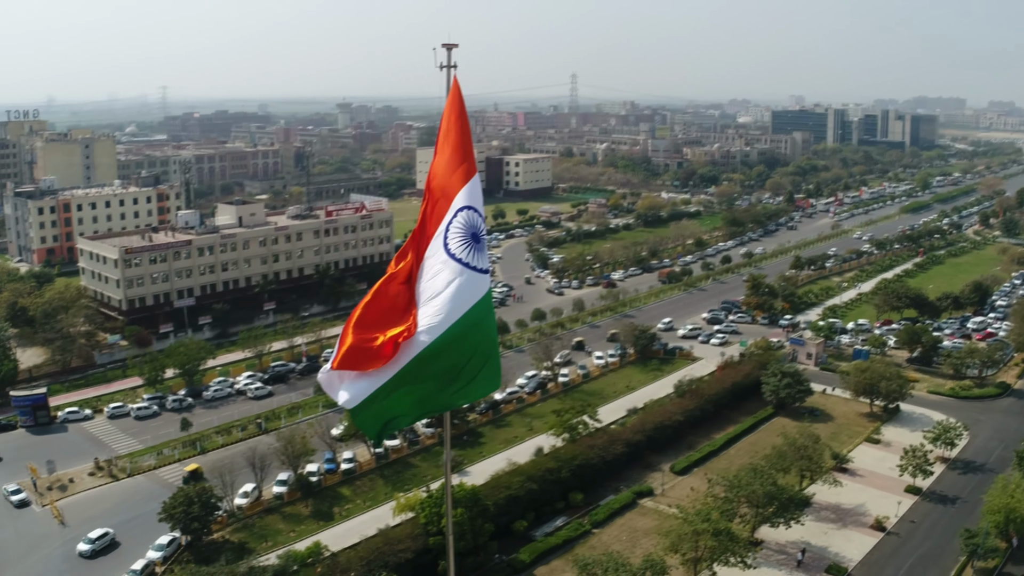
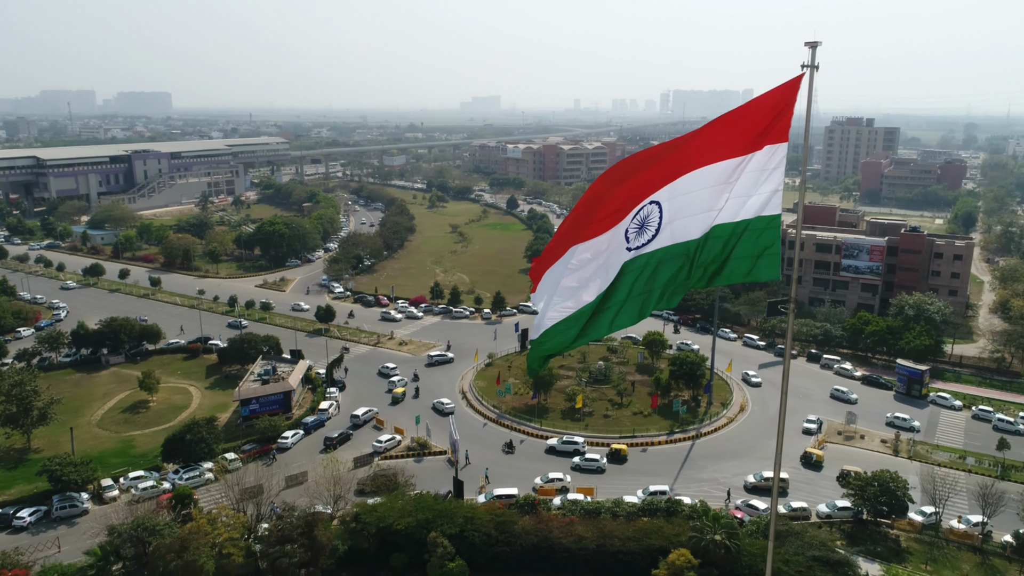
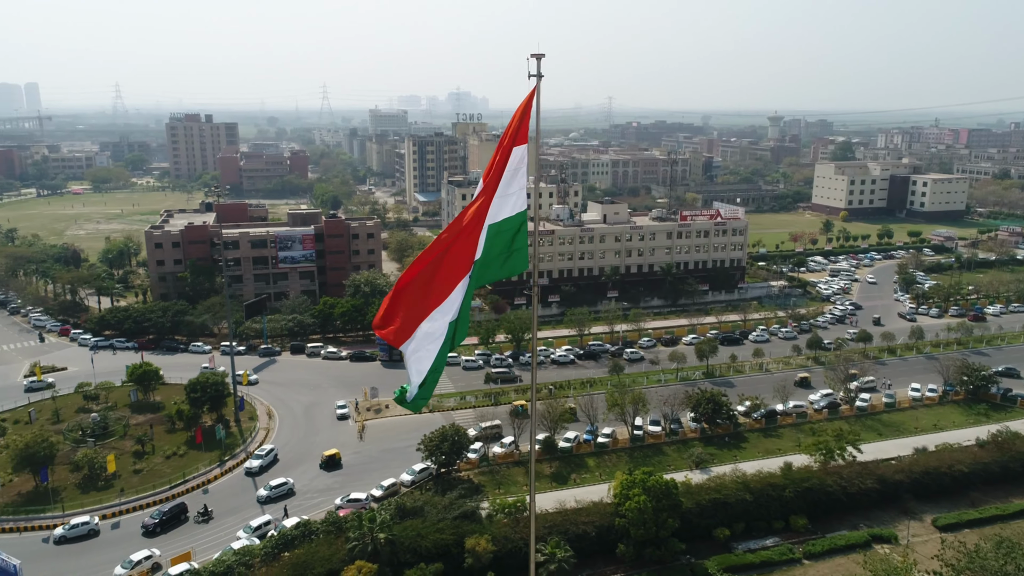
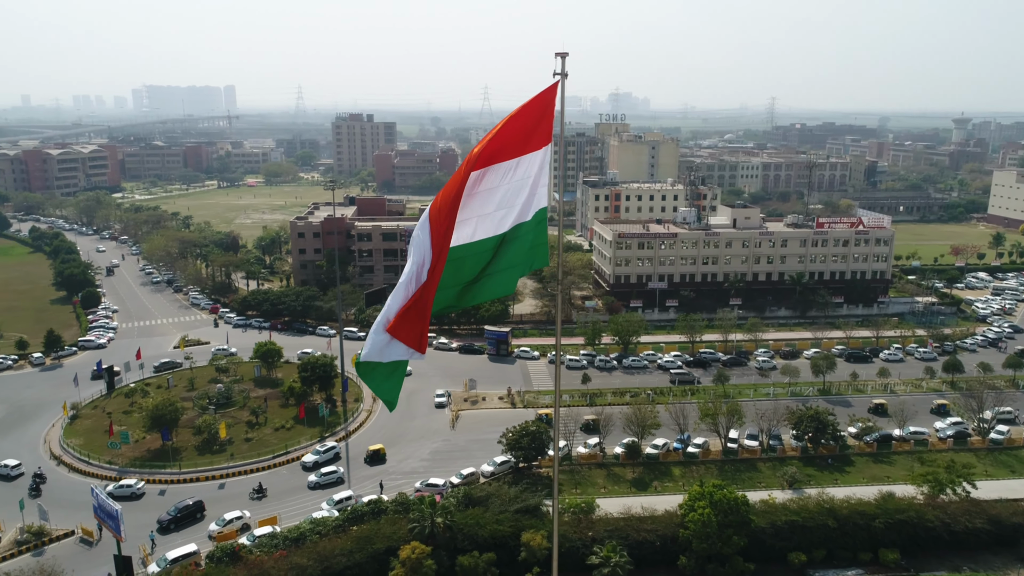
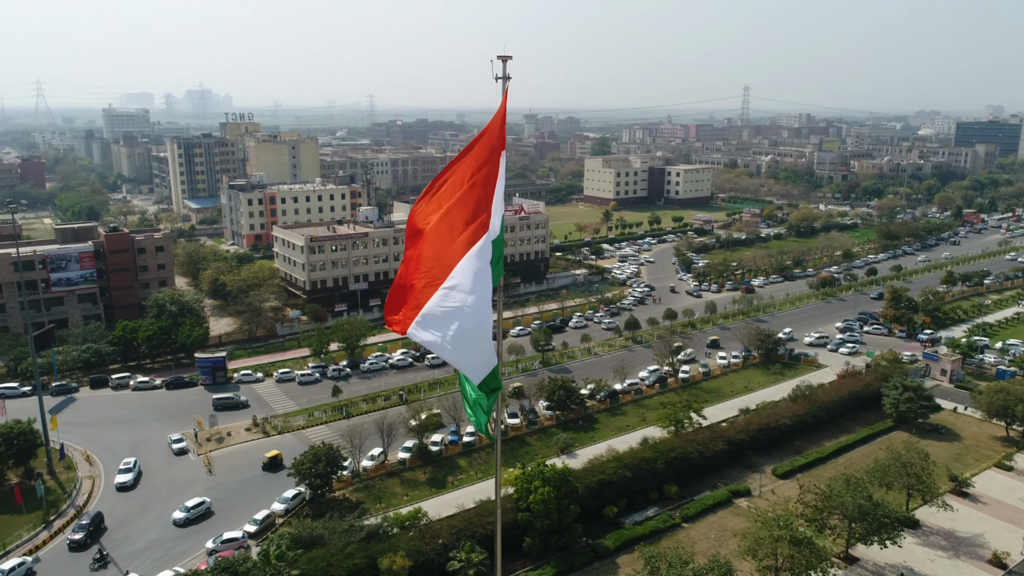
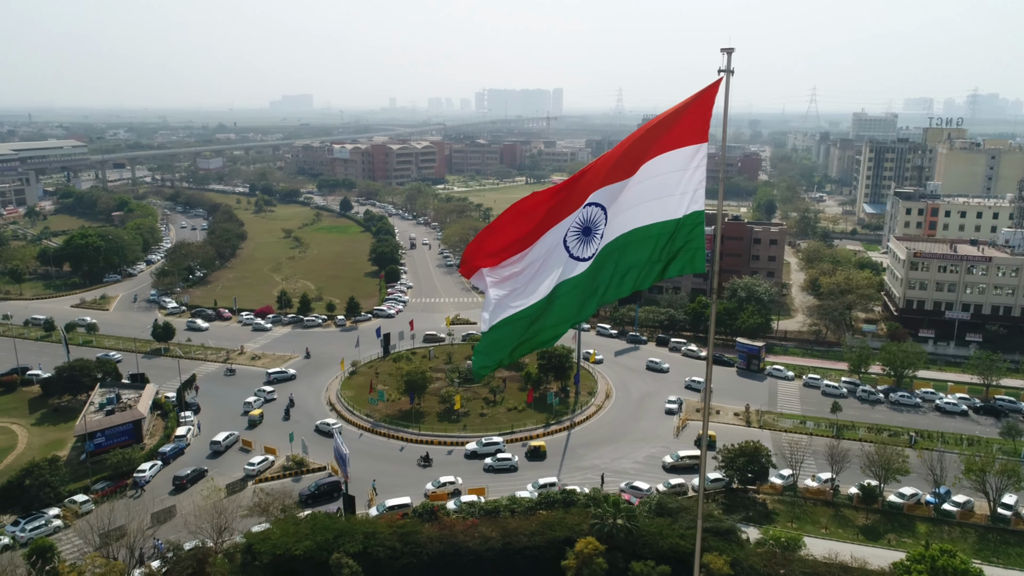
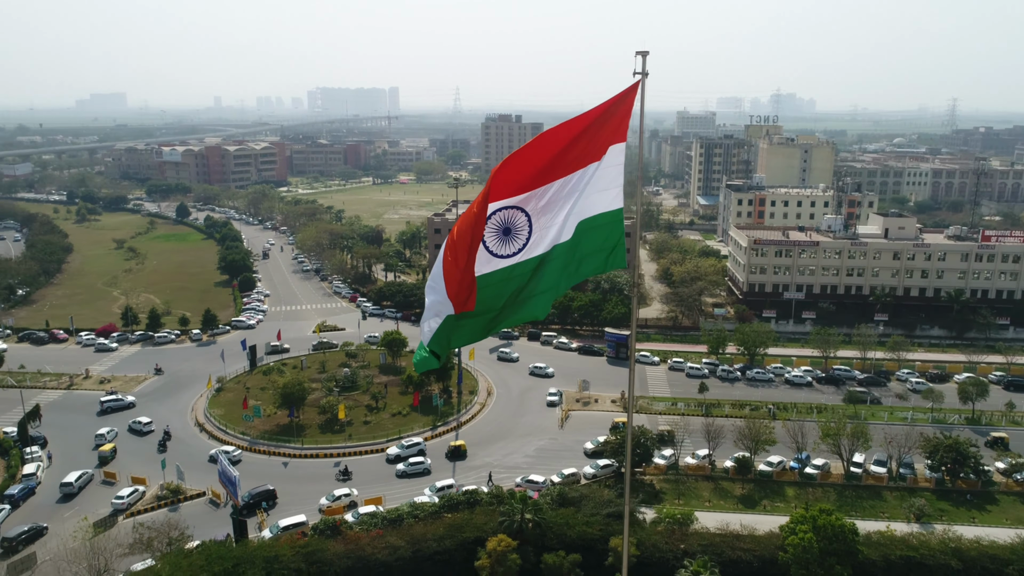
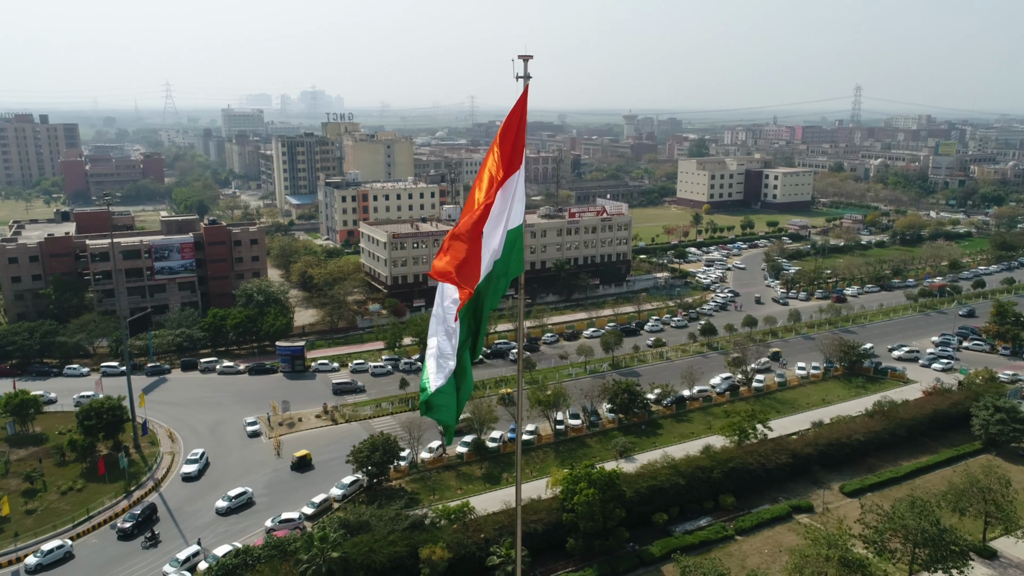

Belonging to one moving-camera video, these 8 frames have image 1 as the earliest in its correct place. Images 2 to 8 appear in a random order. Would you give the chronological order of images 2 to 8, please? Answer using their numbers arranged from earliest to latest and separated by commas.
5, 8, 3, 4, 7, 6, 2
